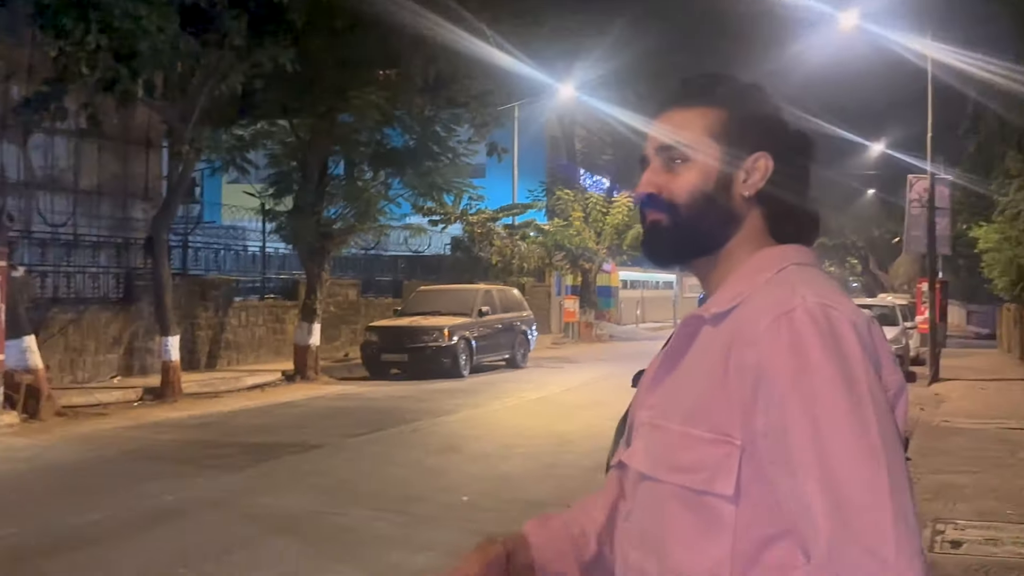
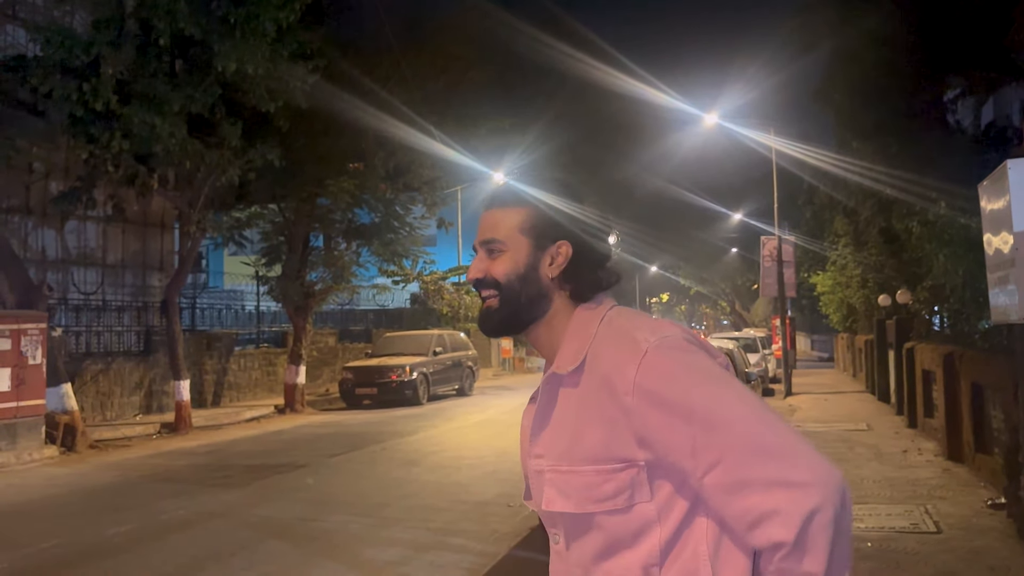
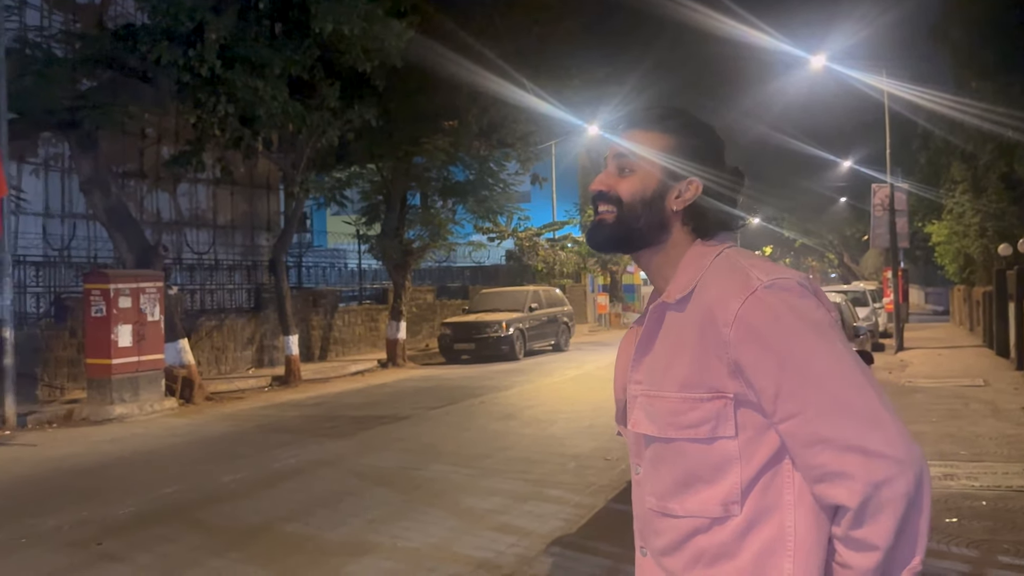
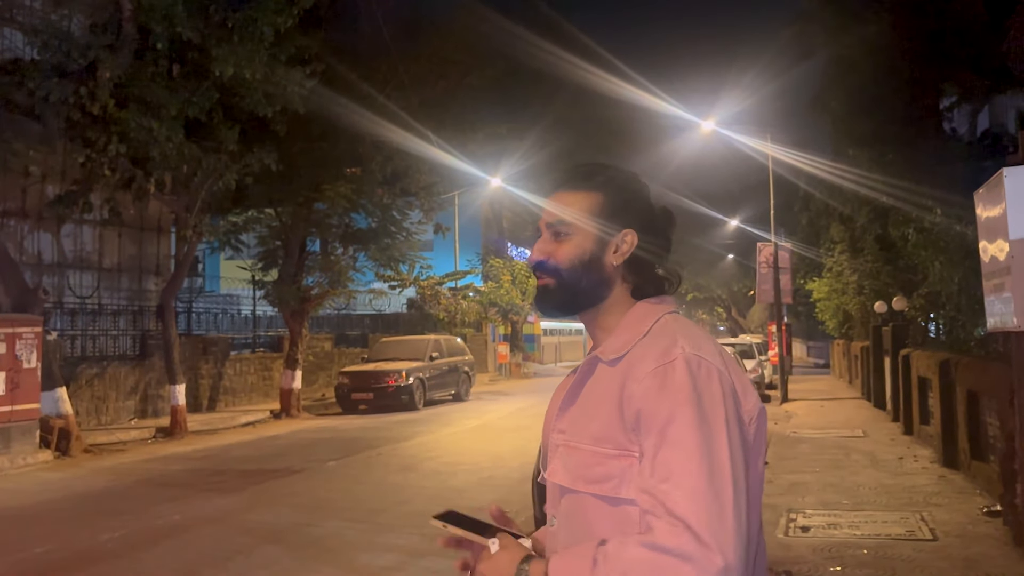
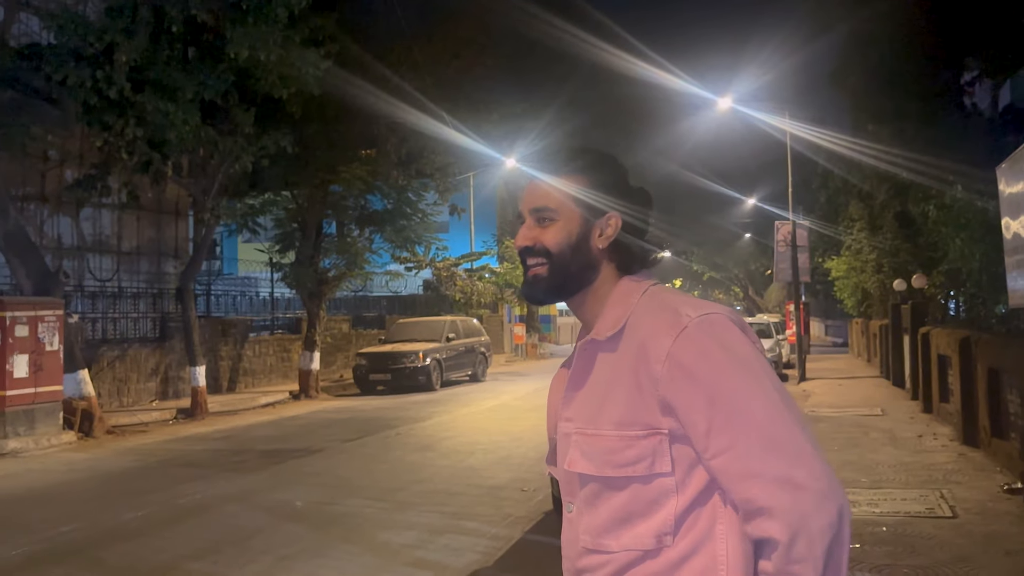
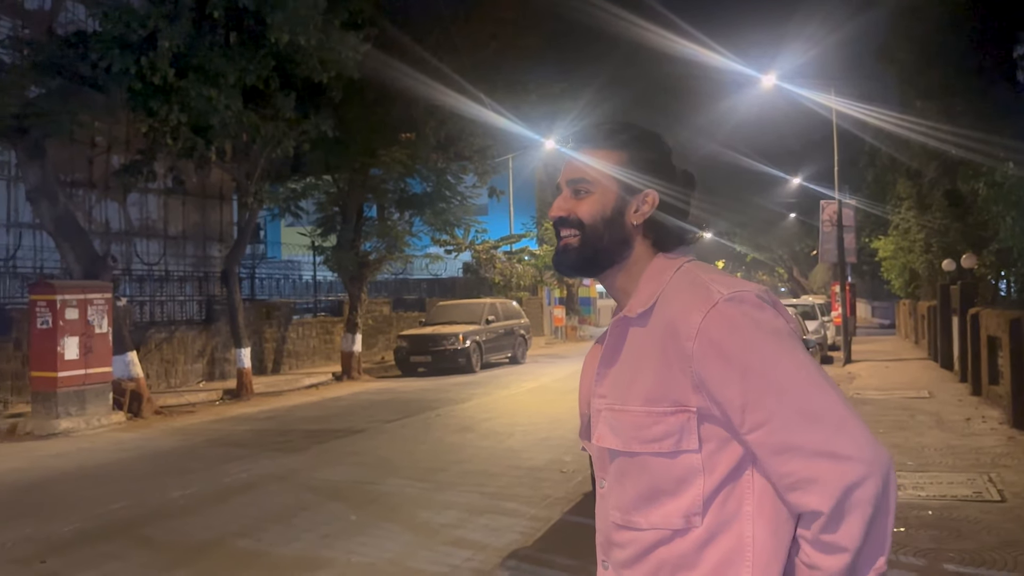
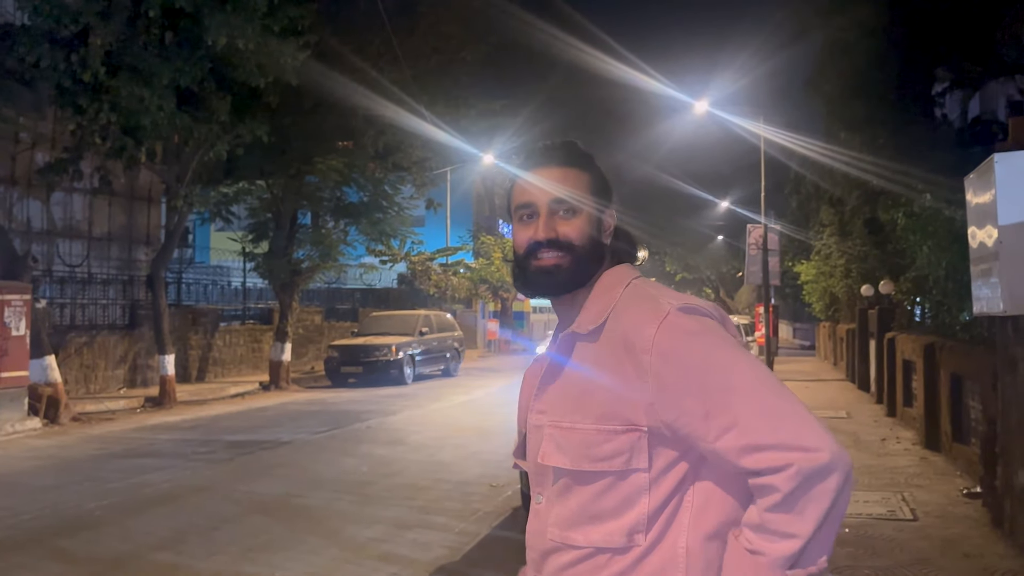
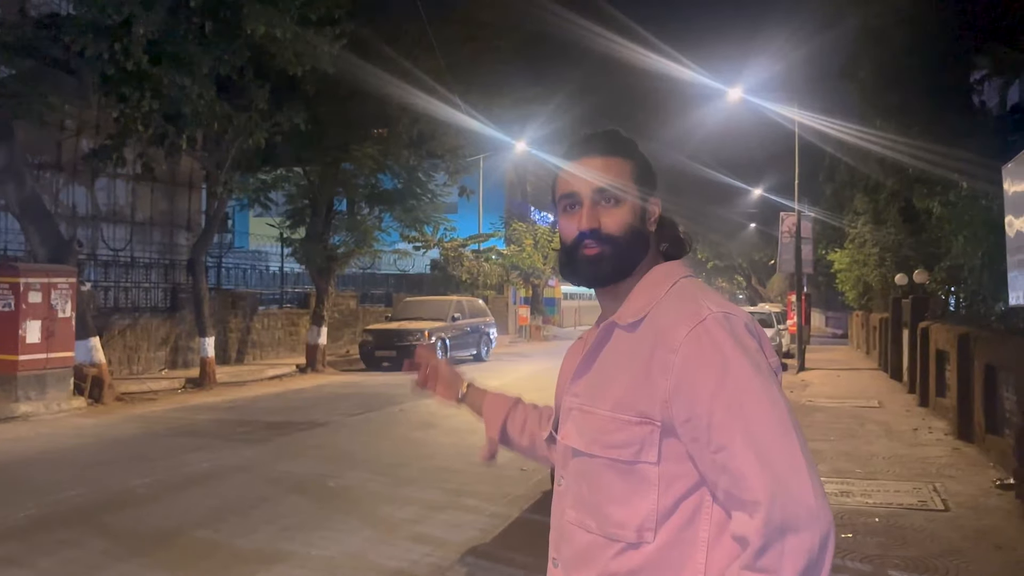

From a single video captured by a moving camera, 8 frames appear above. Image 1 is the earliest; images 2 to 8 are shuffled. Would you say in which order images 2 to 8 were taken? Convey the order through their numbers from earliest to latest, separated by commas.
8, 7, 4, 2, 5, 6, 3
